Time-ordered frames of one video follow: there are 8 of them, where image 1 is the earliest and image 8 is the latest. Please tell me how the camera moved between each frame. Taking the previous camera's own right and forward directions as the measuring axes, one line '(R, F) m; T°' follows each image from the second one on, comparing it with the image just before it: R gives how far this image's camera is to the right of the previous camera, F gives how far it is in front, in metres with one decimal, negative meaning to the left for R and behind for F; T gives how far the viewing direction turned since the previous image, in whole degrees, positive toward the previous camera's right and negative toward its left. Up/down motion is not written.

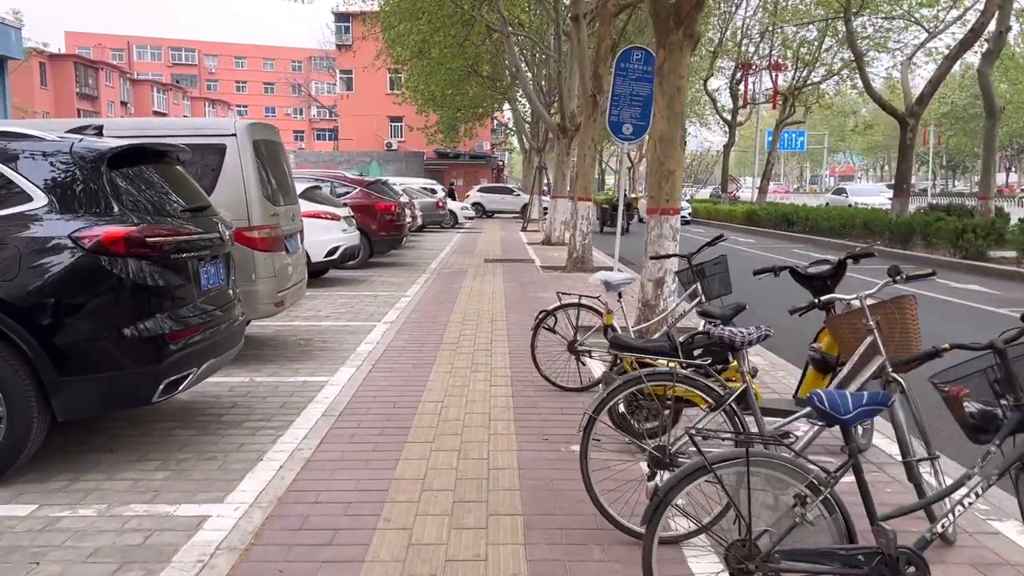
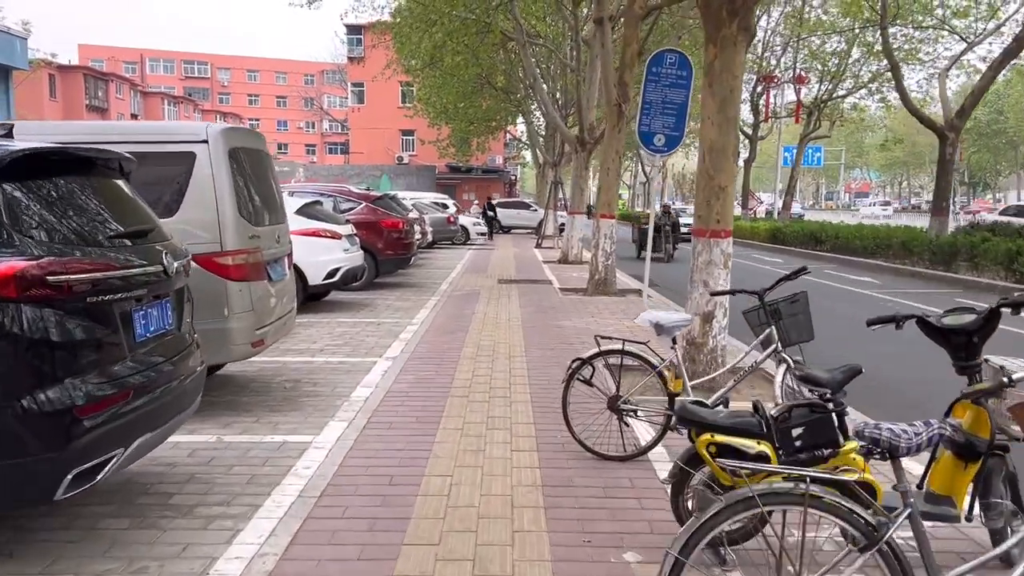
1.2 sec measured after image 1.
(-0.1, +1.2) m; -1°
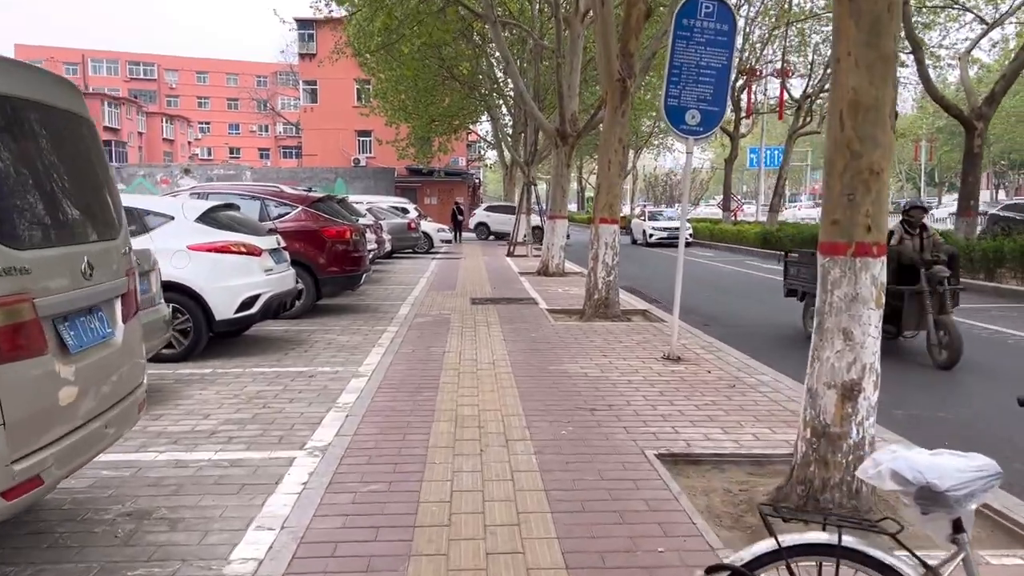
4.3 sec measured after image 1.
(-0.2, +2.8) m; +3°
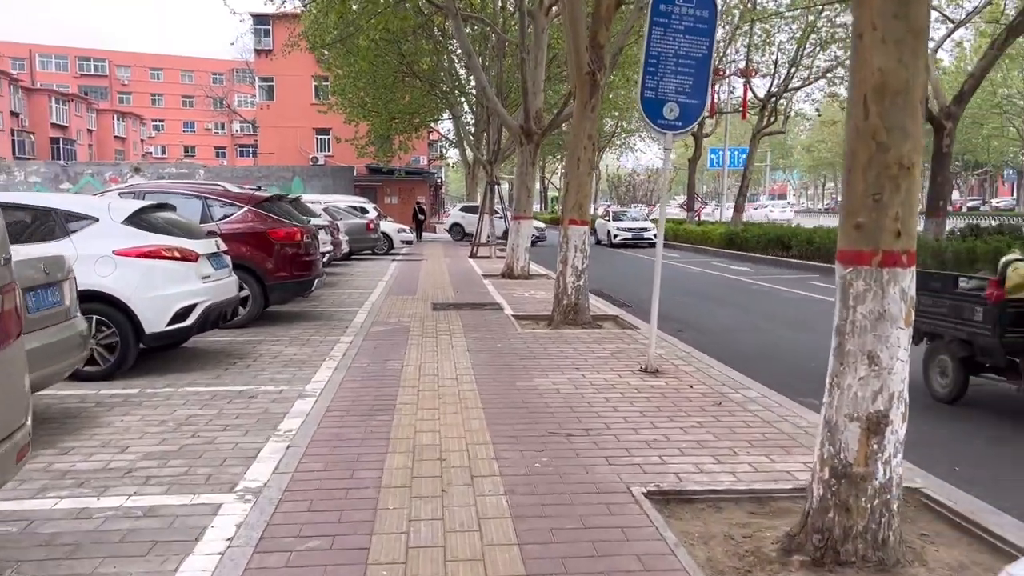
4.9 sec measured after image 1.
(0.0, +0.7) m; +3°
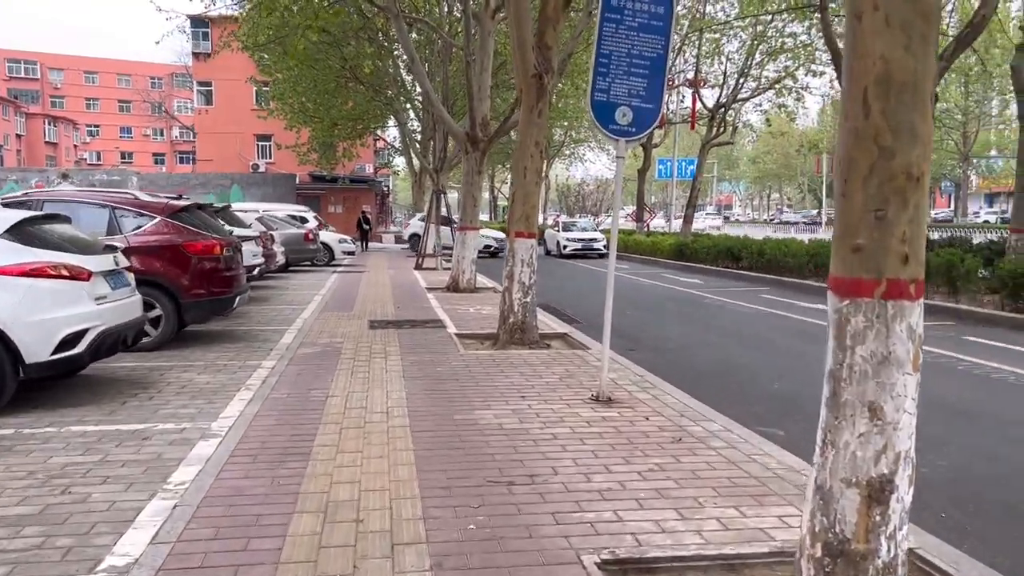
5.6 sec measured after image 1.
(+0.1, +0.7) m; +3°
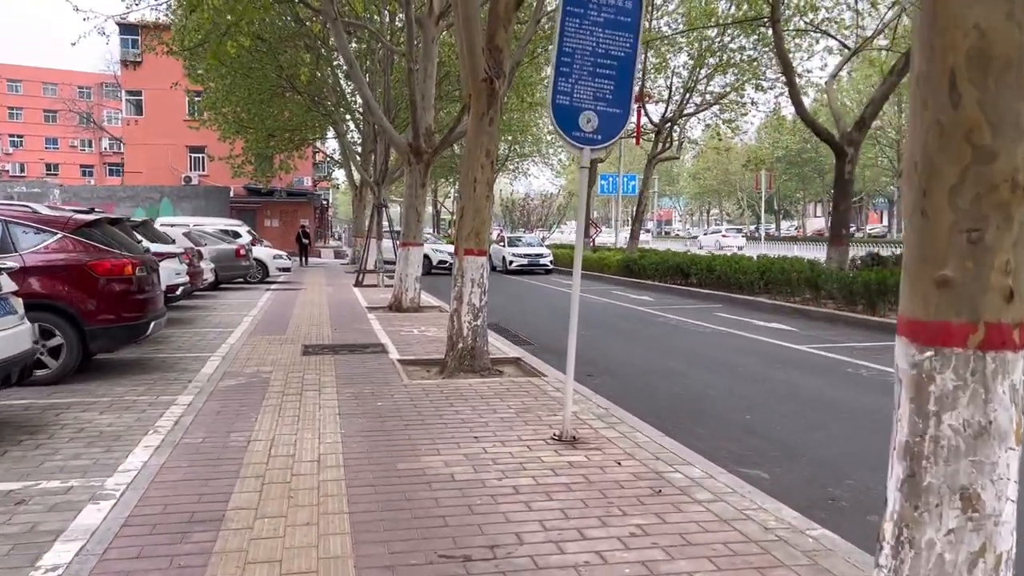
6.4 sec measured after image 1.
(-0.1, +0.8) m; +4°
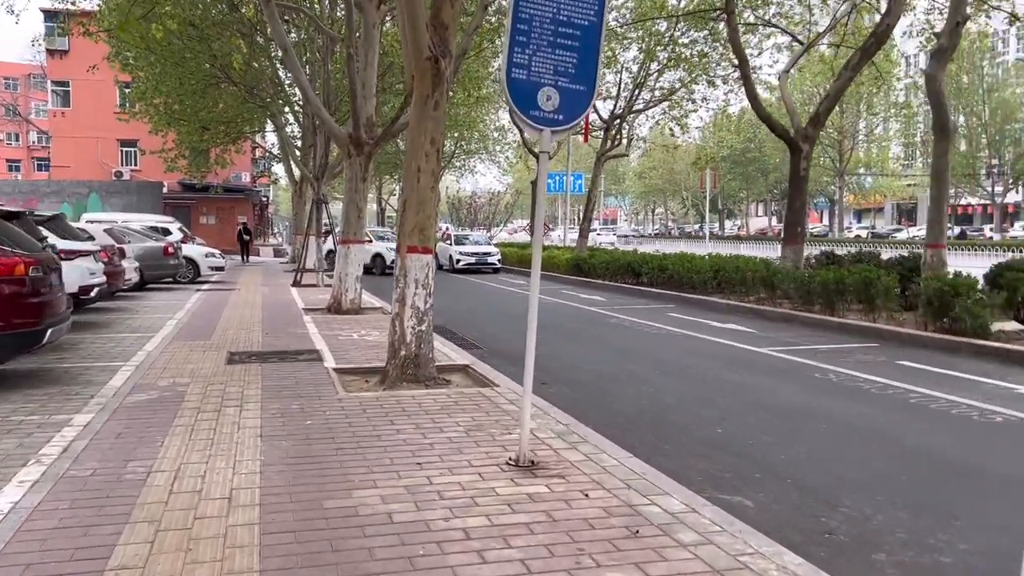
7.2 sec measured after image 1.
(0.0, +0.8) m; +4°
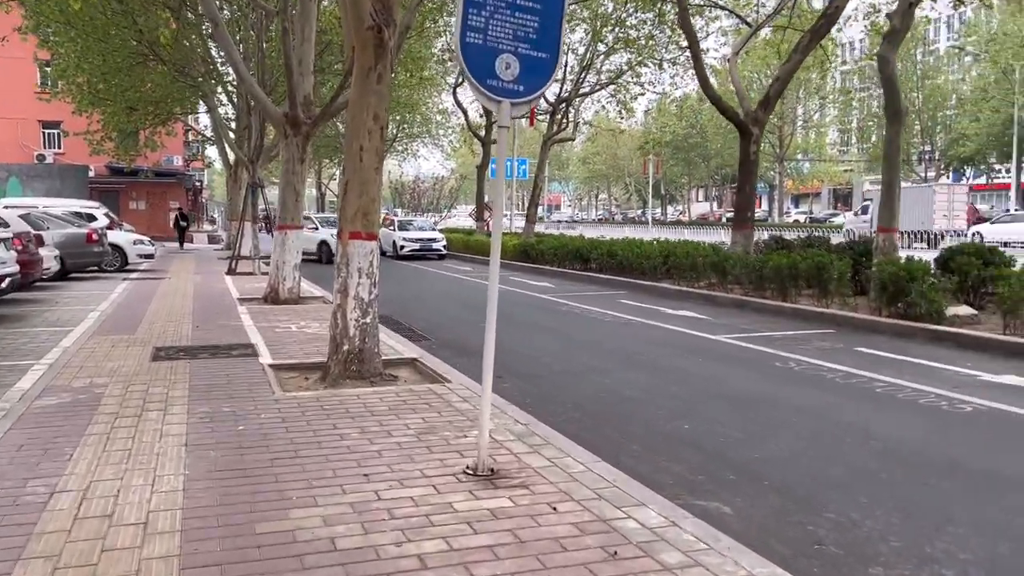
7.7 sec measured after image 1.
(-0.1, +0.5) m; +4°
